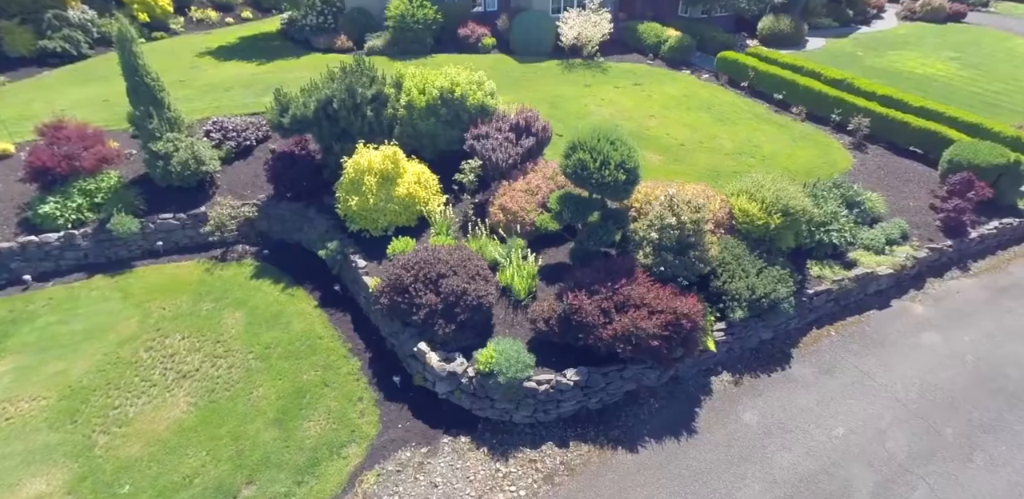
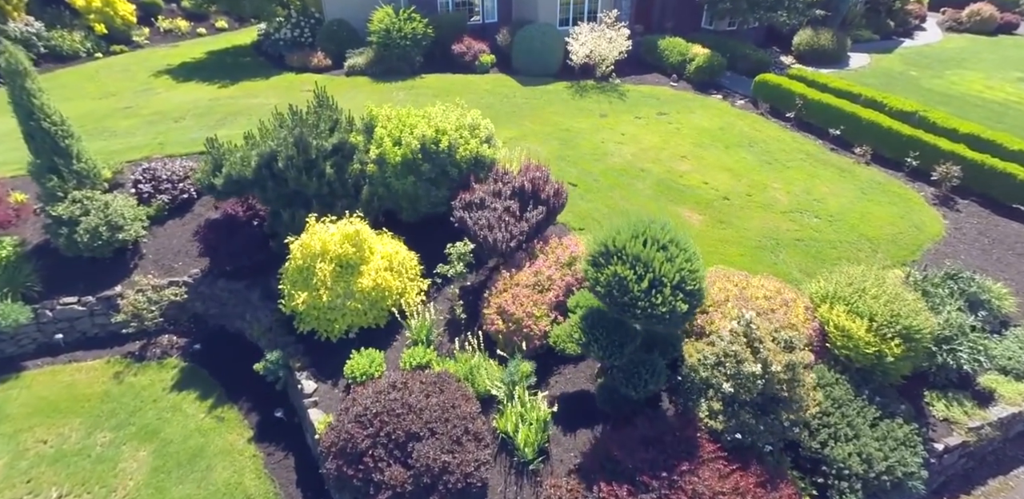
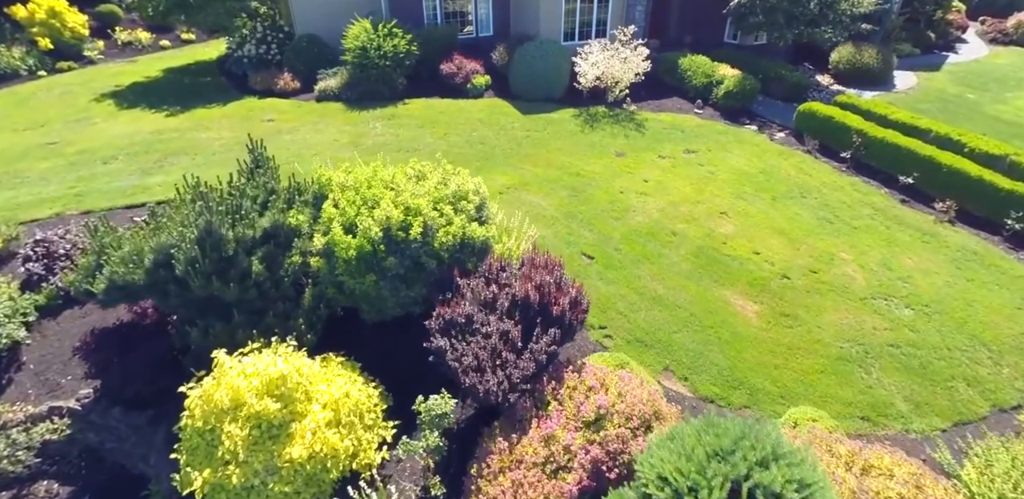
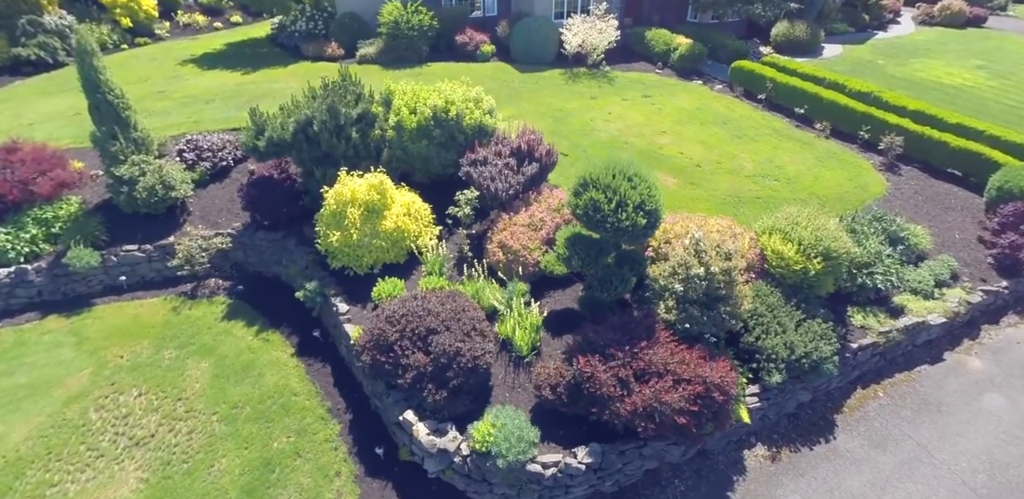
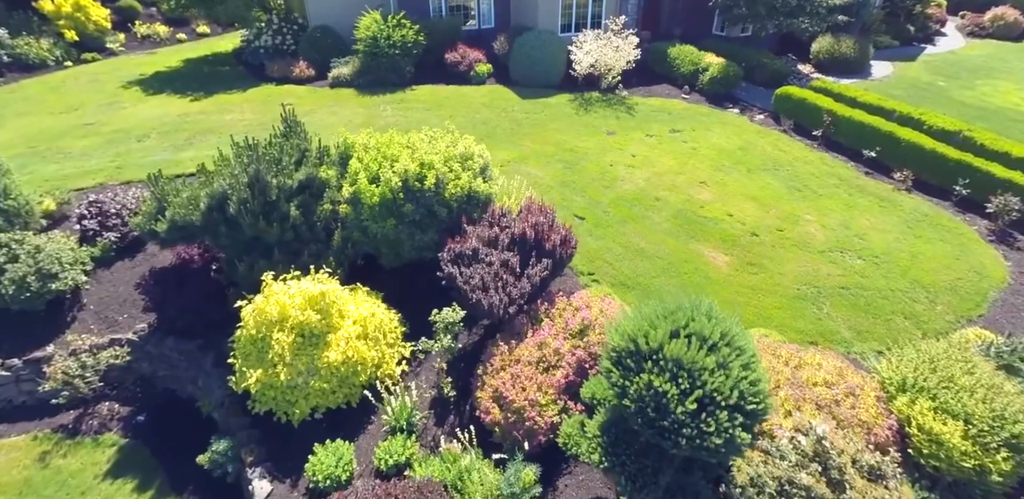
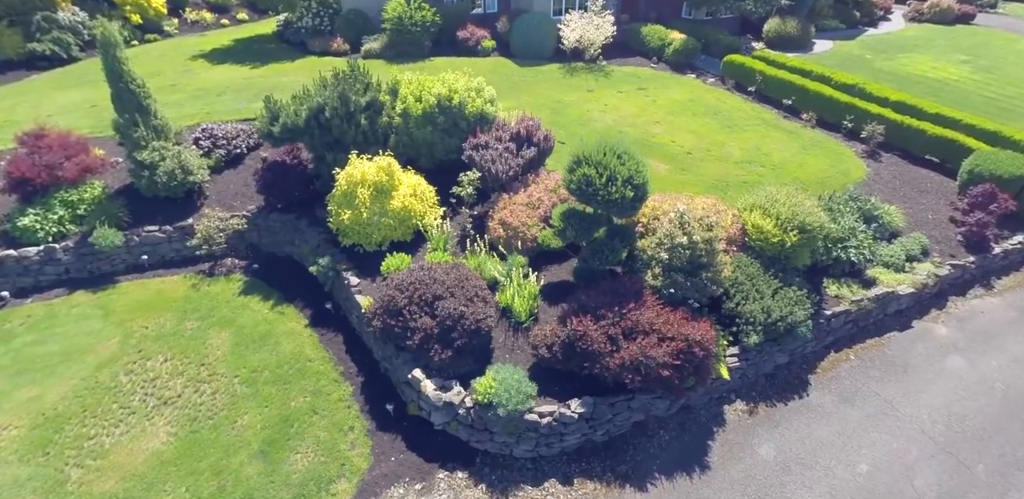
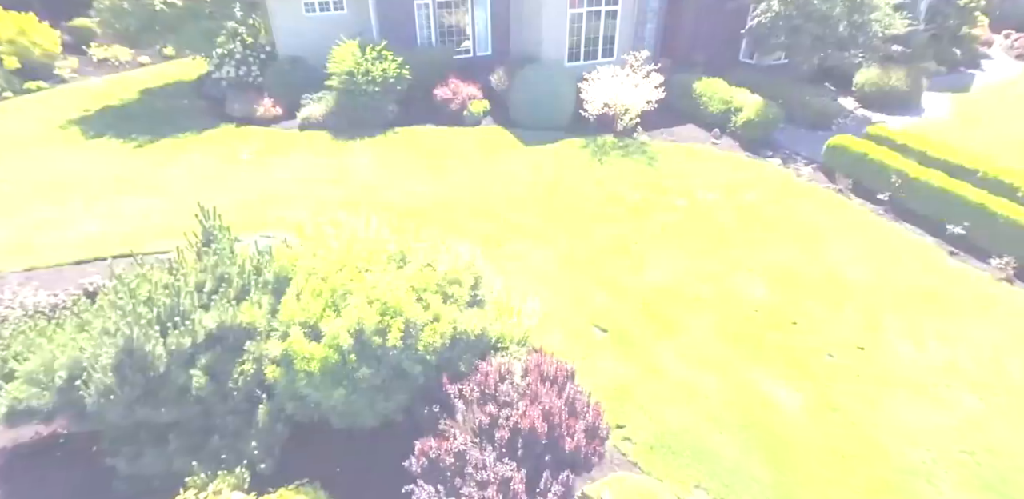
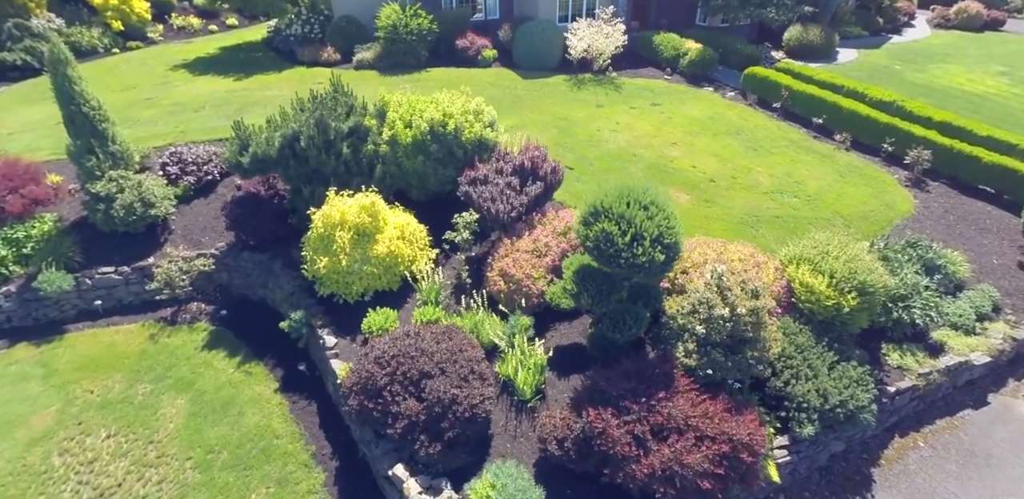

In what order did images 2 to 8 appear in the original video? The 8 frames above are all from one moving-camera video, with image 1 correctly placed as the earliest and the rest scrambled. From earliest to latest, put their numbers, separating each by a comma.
6, 4, 8, 2, 5, 3, 7
